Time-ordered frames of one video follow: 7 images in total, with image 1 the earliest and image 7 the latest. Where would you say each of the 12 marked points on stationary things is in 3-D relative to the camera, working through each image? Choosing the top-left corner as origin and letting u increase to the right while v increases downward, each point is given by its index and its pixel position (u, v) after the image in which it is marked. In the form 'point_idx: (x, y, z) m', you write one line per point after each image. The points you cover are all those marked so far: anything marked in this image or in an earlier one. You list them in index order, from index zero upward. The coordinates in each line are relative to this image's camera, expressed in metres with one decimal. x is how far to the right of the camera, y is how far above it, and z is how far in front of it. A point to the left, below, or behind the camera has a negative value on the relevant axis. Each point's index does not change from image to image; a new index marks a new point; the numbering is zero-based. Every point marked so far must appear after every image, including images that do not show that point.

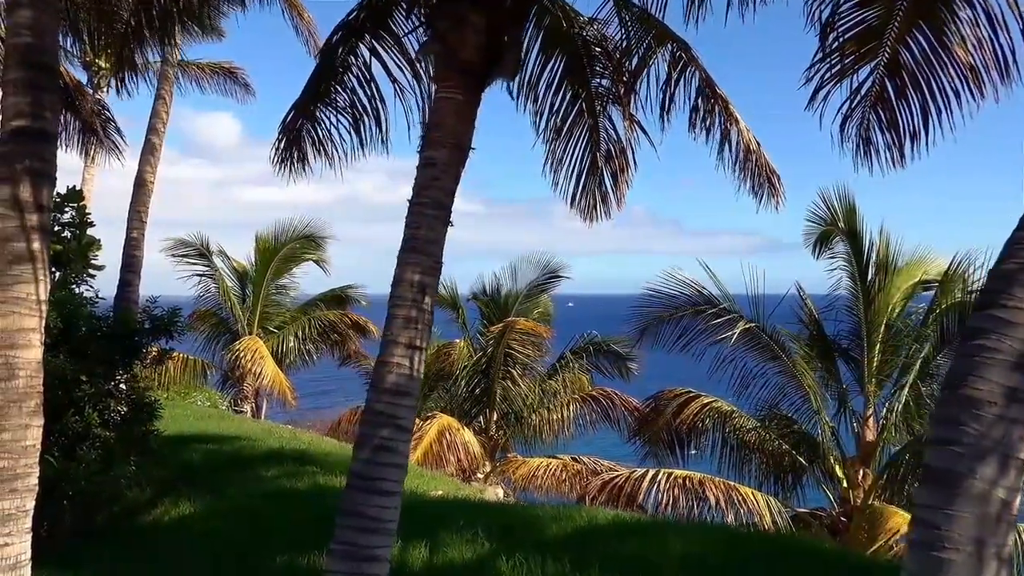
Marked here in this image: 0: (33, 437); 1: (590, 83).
0: (-2.2, -0.7, +3.9) m
1: (+0.6, +1.6, +6.7) m
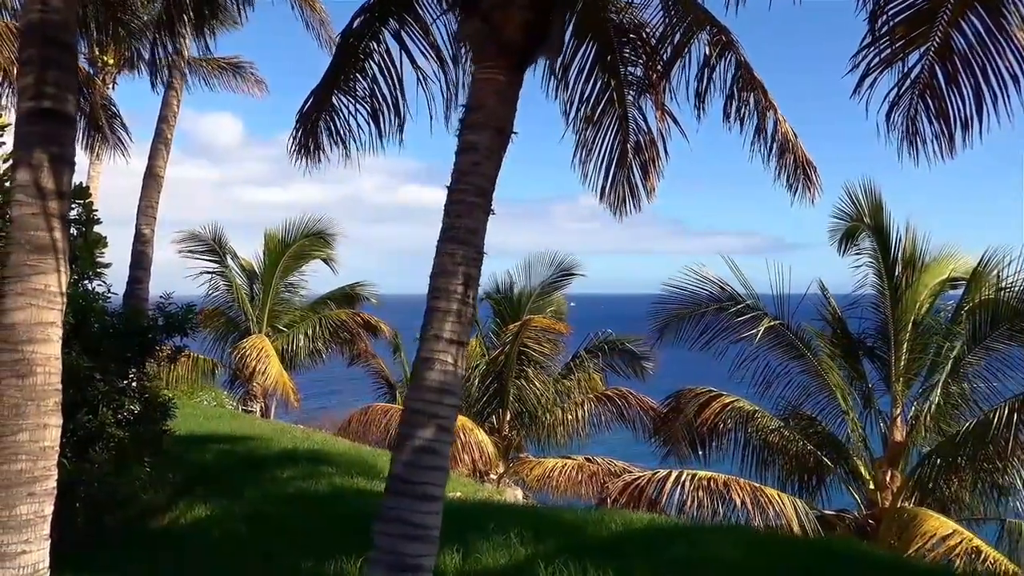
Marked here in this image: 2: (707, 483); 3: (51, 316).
0: (-2.0, -0.6, +3.7) m
1: (+0.8, +1.6, +6.5) m
2: (+2.2, -2.1, +9.4) m
3: (-2.0, -0.1, +3.6) m
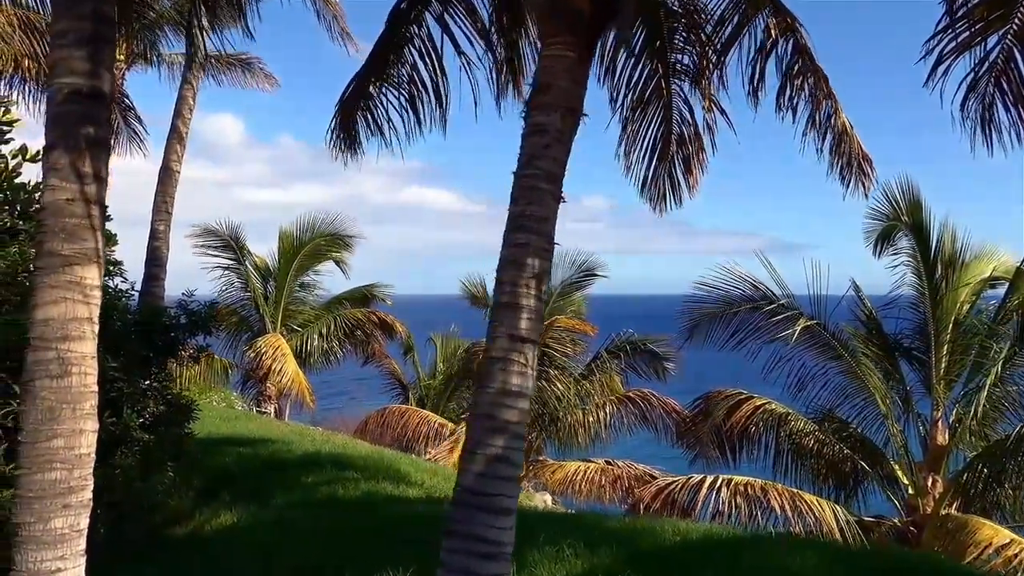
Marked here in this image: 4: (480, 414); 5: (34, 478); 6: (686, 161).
0: (-1.7, -0.6, +3.3) m
1: (+1.1, +1.7, +6.2) m
2: (+2.5, -2.1, +9.1) m
3: (-1.6, -0.1, +3.3) m
4: (-0.1, -0.5, +3.3) m
5: (-1.8, -0.7, +3.2) m
6: (+1.4, +1.0, +6.9) m
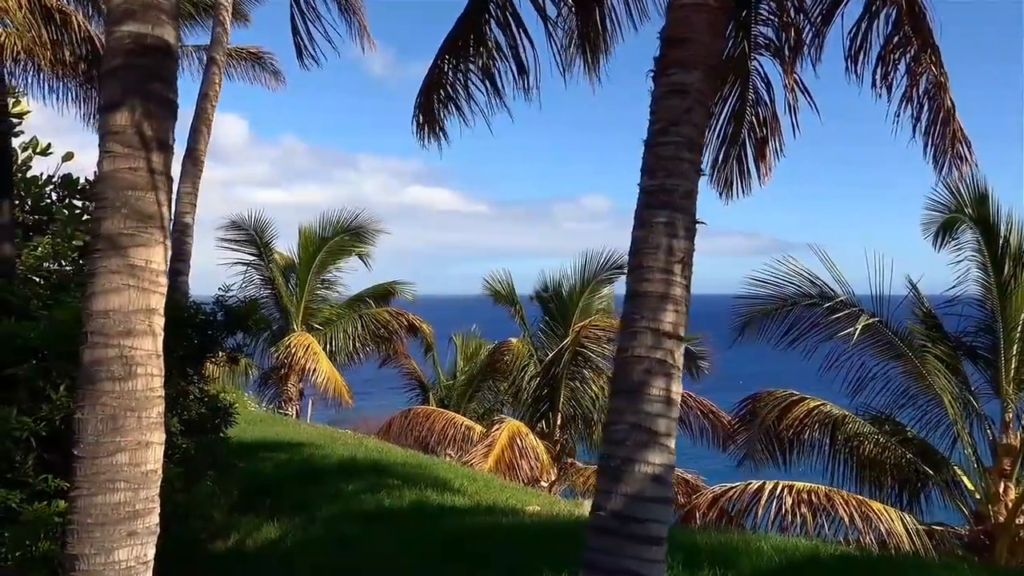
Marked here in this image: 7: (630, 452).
0: (-1.2, -0.6, +2.8) m
1: (+1.6, +1.7, +5.7) m
2: (+2.9, -2.1, +8.6) m
3: (-1.2, 0.0, +2.8) m
4: (+0.4, -0.4, +2.8) m
5: (-1.3, -0.7, +2.7) m
6: (+1.9, +1.1, +6.3) m
7: (+0.4, -0.5, +2.7) m
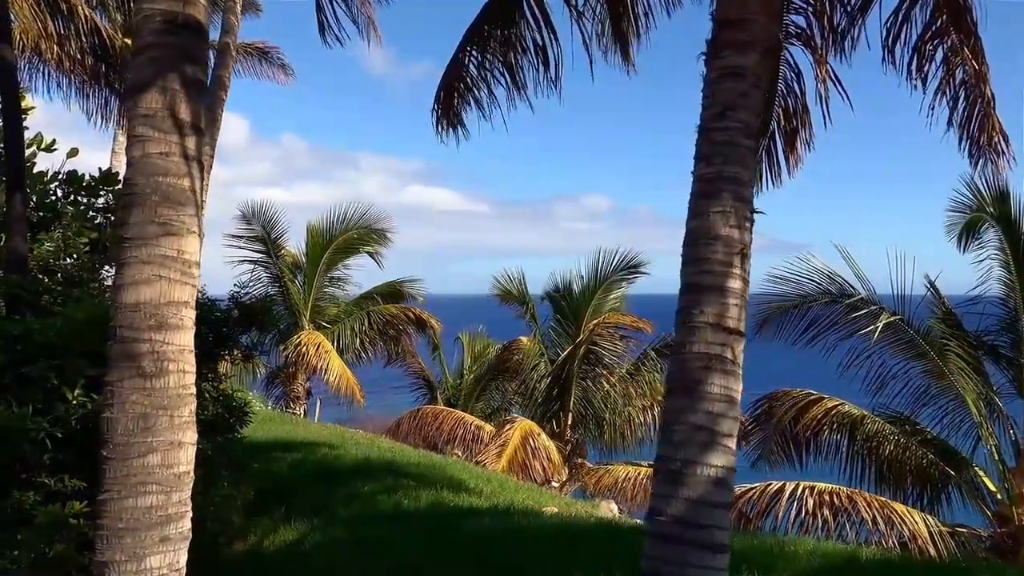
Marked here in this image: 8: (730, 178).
0: (-1.0, -0.5, +2.7) m
1: (+1.8, +1.7, +5.5) m
2: (+3.1, -2.1, +8.4) m
3: (-1.0, 0.0, +2.7) m
4: (+0.5, -0.4, +2.6) m
5: (-1.2, -0.7, +2.6) m
6: (+2.0, +1.1, +6.2) m
7: (+0.5, -0.5, +2.6) m
8: (+0.7, +0.4, +2.8) m
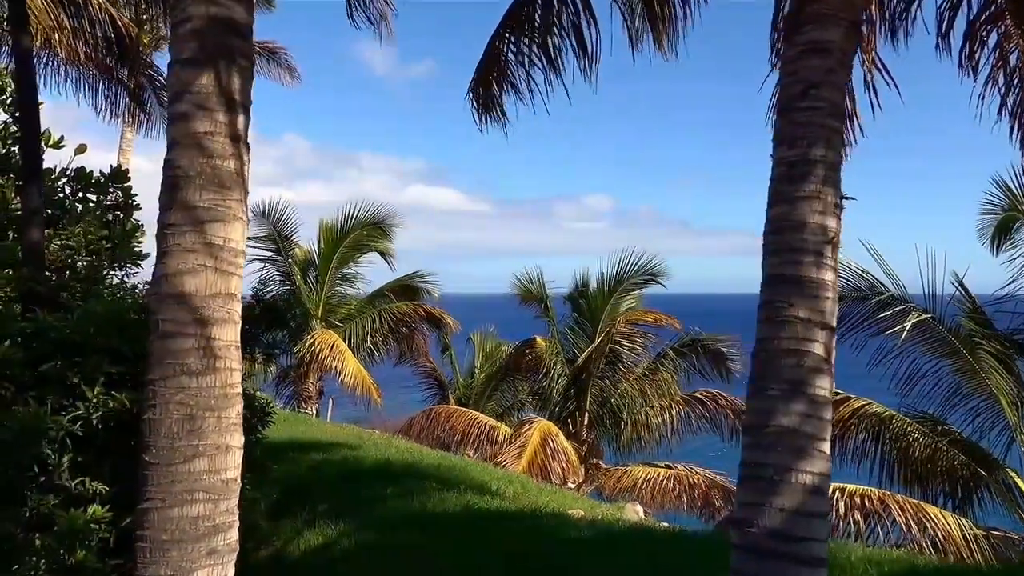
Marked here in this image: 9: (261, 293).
0: (-0.8, -0.5, +2.5) m
1: (+2.0, +1.8, +5.3) m
2: (+3.3, -2.0, +8.2) m
3: (-0.8, 0.0, +2.5) m
4: (+0.7, -0.4, +2.4) m
5: (-1.0, -0.6, +2.4) m
6: (+2.3, +1.1, +6.0) m
7: (+0.7, -0.5, +2.4) m
8: (+0.9, +0.4, +2.6) m
9: (-1.7, 0.0, +6.0) m
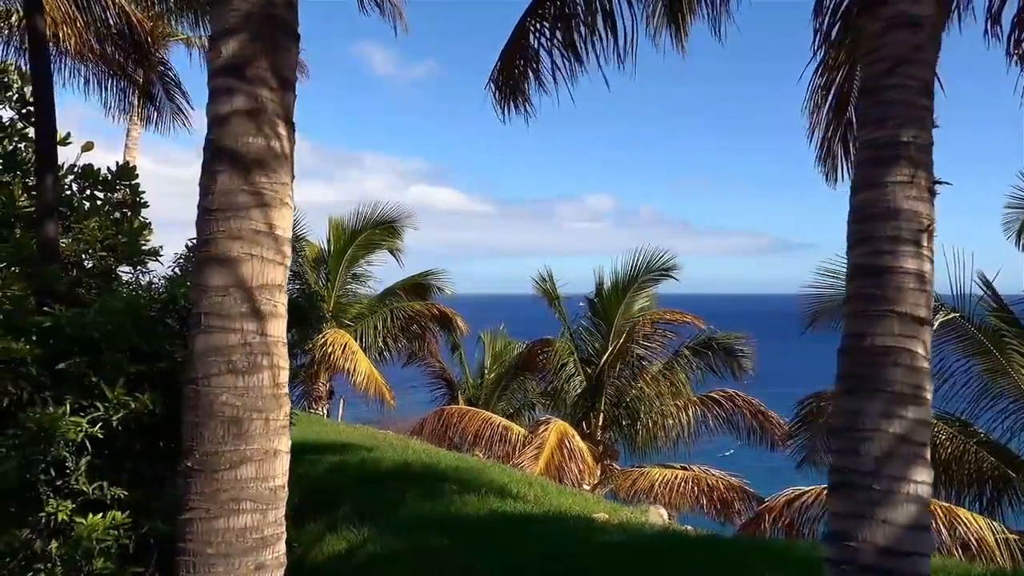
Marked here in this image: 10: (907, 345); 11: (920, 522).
0: (-0.6, -0.5, +2.3) m
1: (+2.2, +1.8, +5.1) m
2: (+3.5, -2.0, +8.0) m
3: (-0.6, 0.0, +2.3) m
4: (+0.9, -0.4, +2.2) m
5: (-0.8, -0.6, +2.2) m
6: (+2.4, +1.1, +5.8) m
7: (+0.9, -0.4, +2.2) m
8: (+1.1, +0.4, +2.4) m
9: (-1.6, 0.0, +5.9) m
10: (+1.0, -0.1, +2.3) m
11: (+1.1, -0.6, +2.2) m
